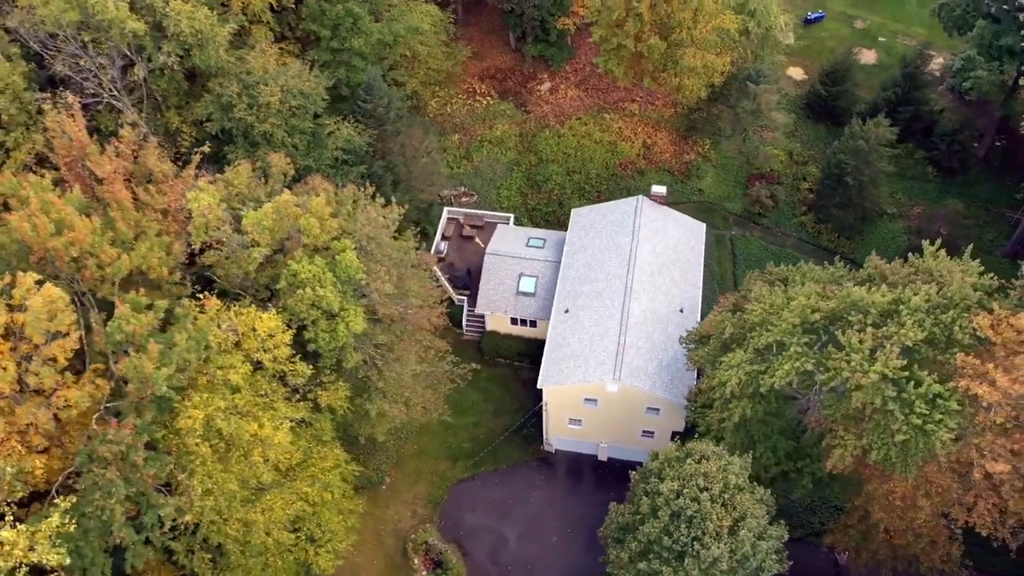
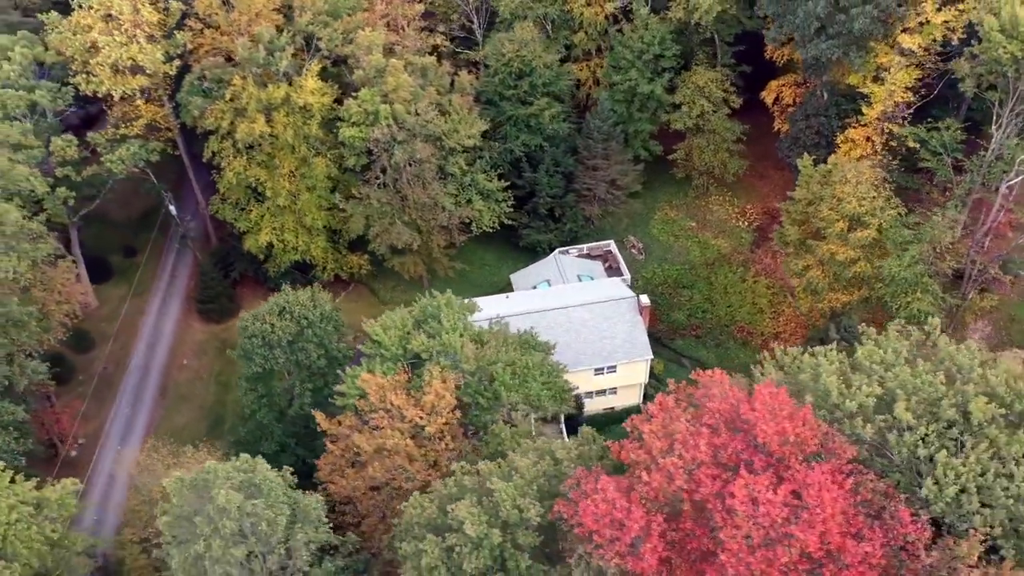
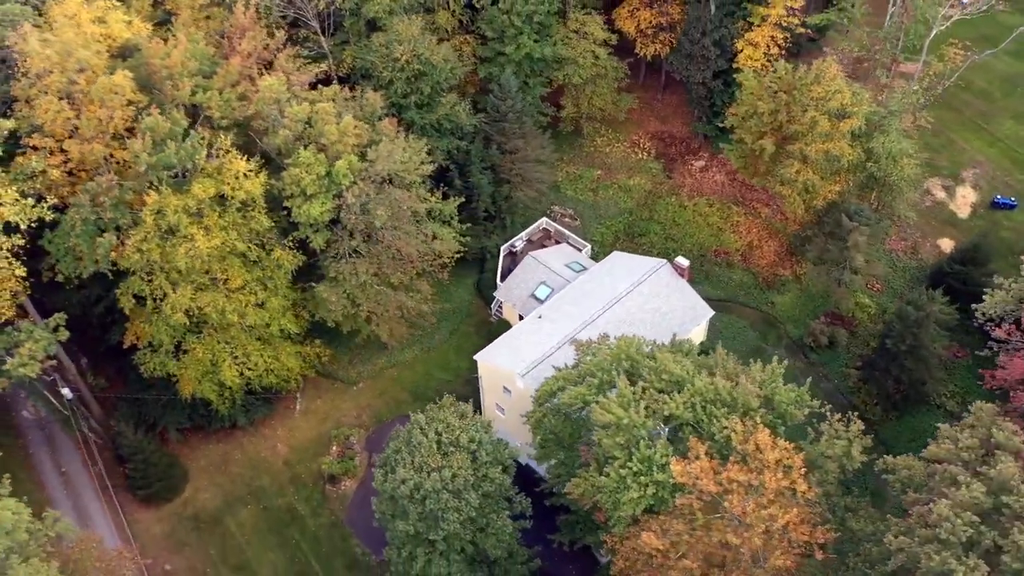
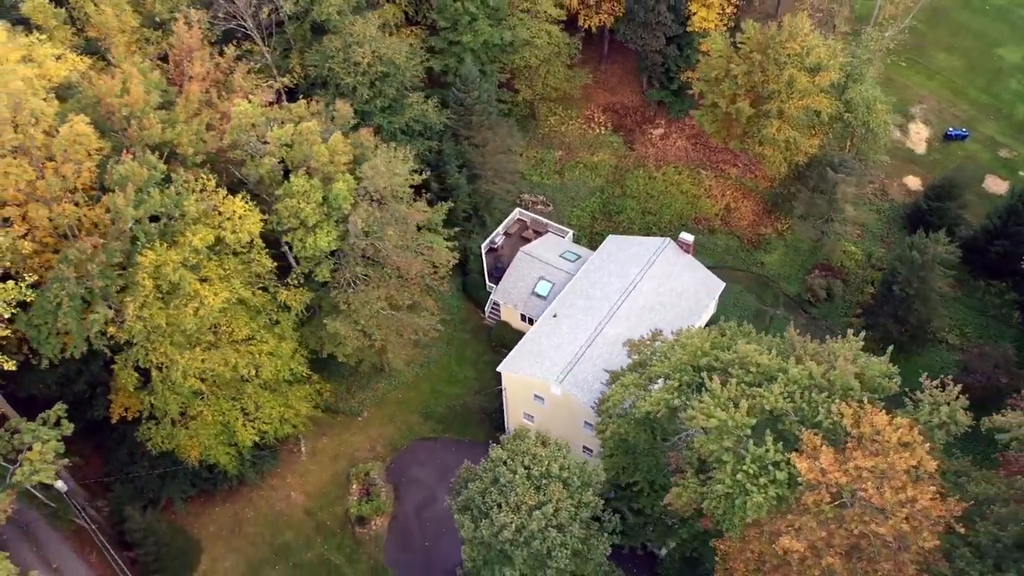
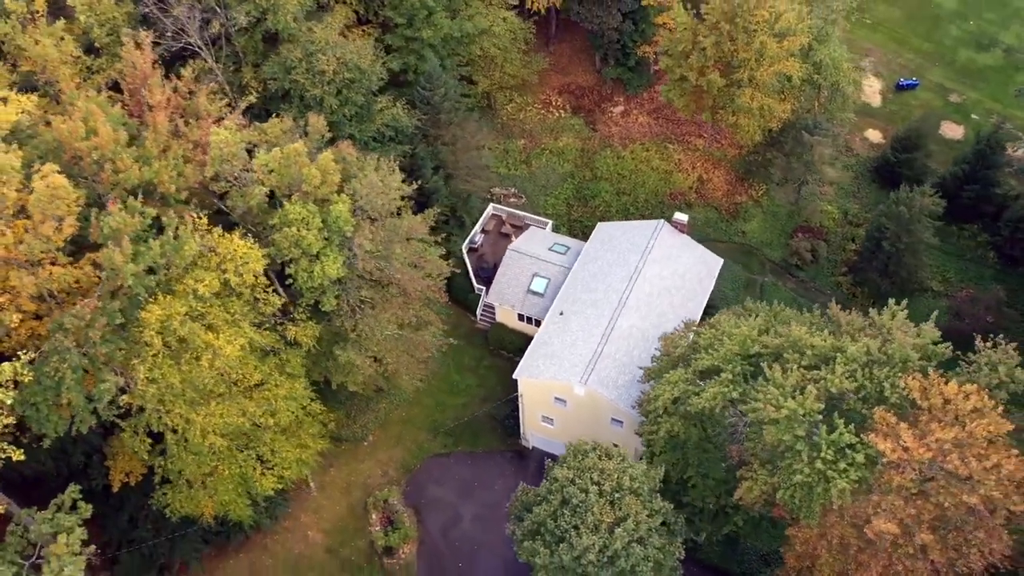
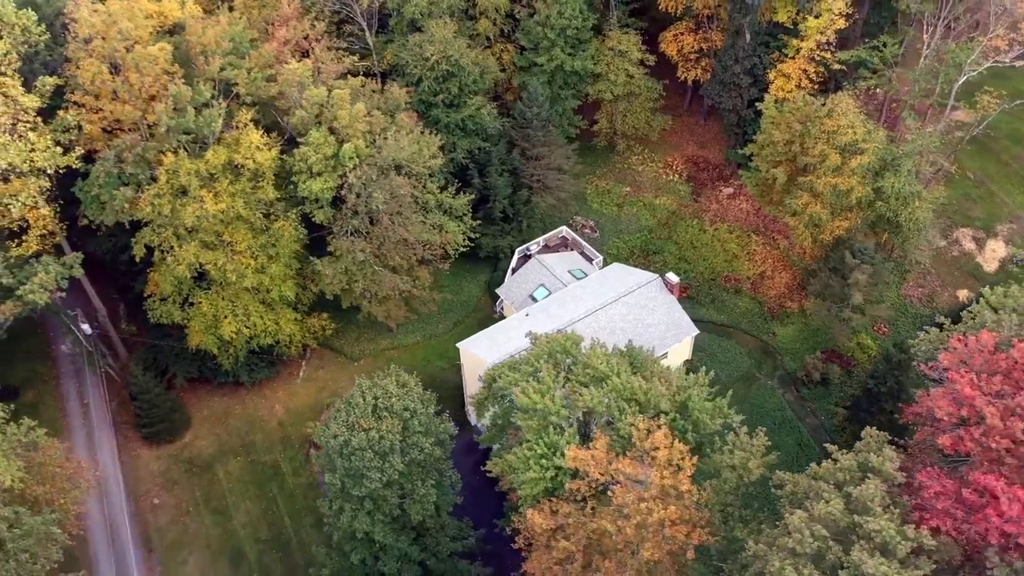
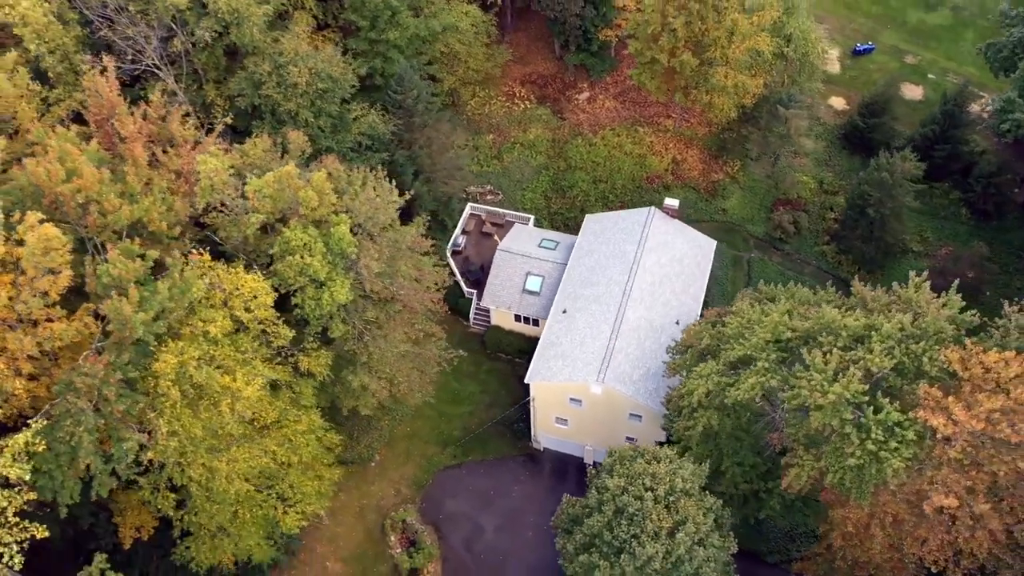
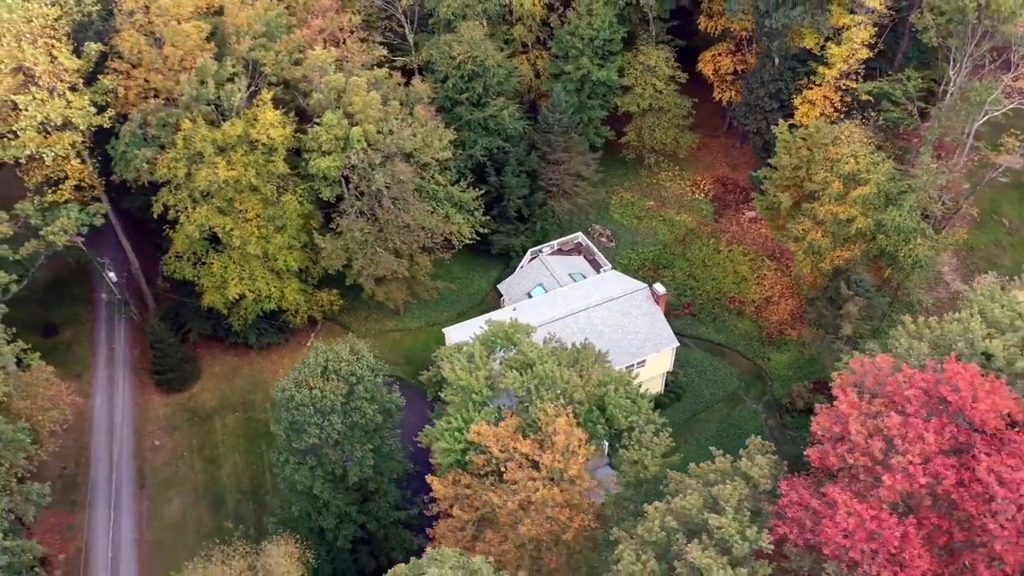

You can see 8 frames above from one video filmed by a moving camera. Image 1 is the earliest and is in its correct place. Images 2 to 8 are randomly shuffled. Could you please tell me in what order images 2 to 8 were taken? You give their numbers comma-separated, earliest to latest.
7, 5, 4, 3, 6, 8, 2
